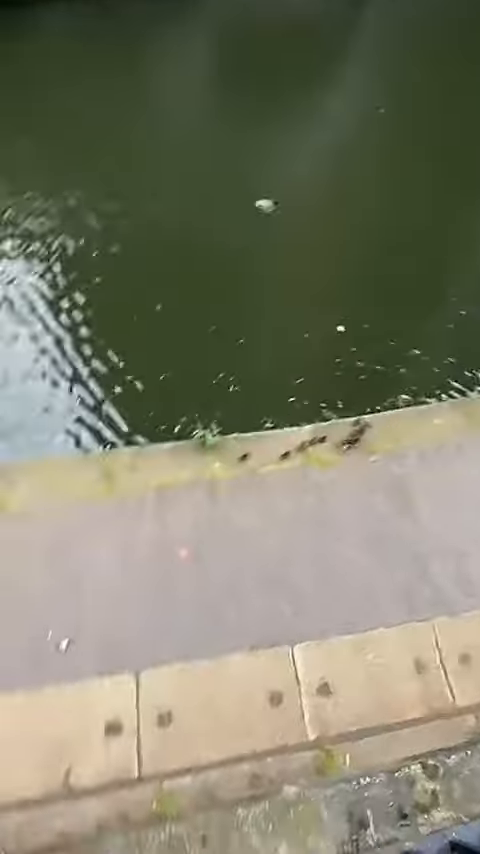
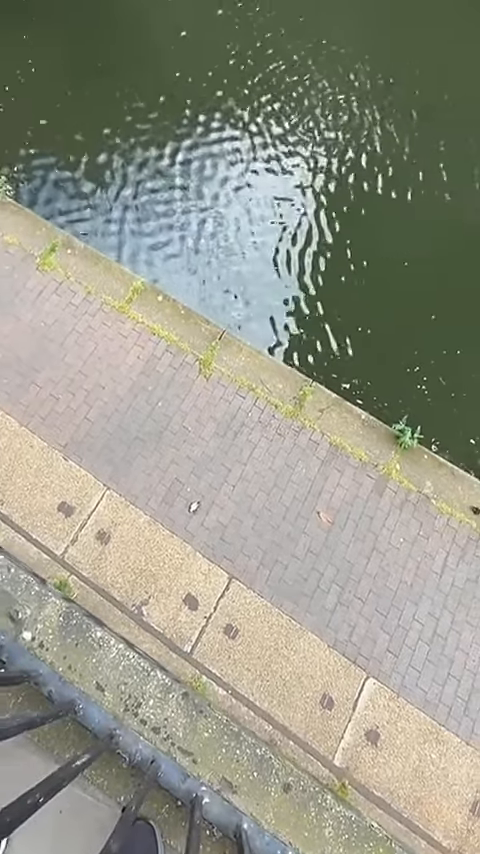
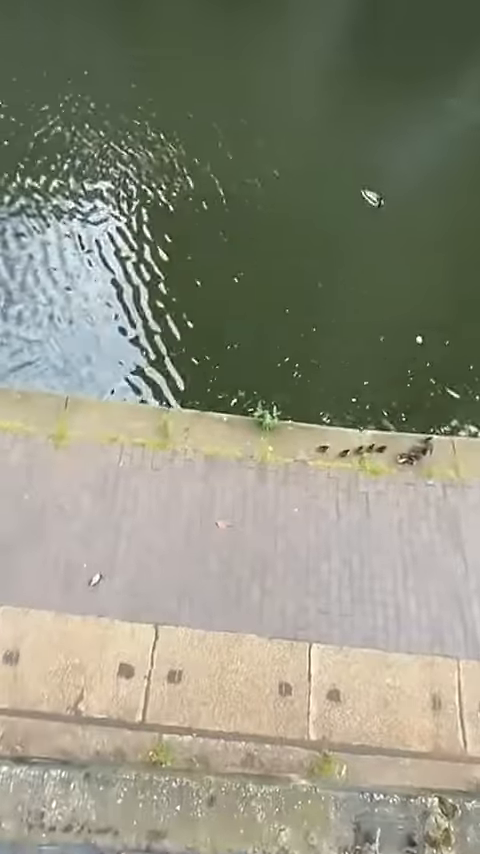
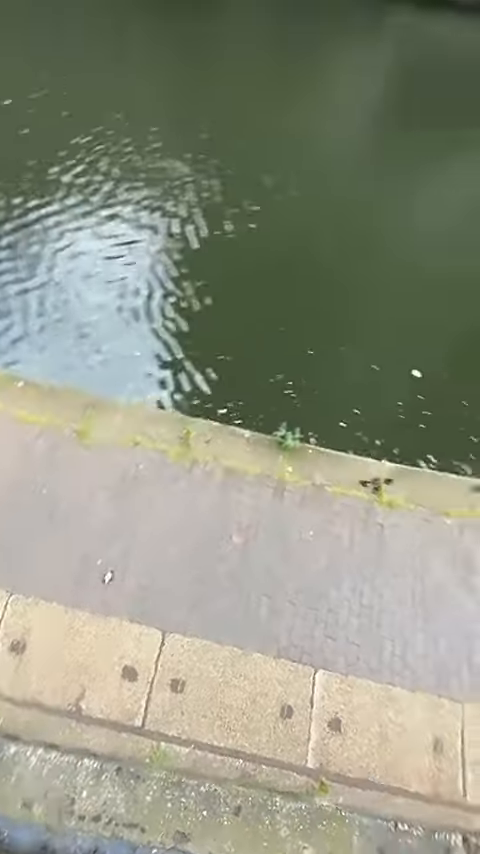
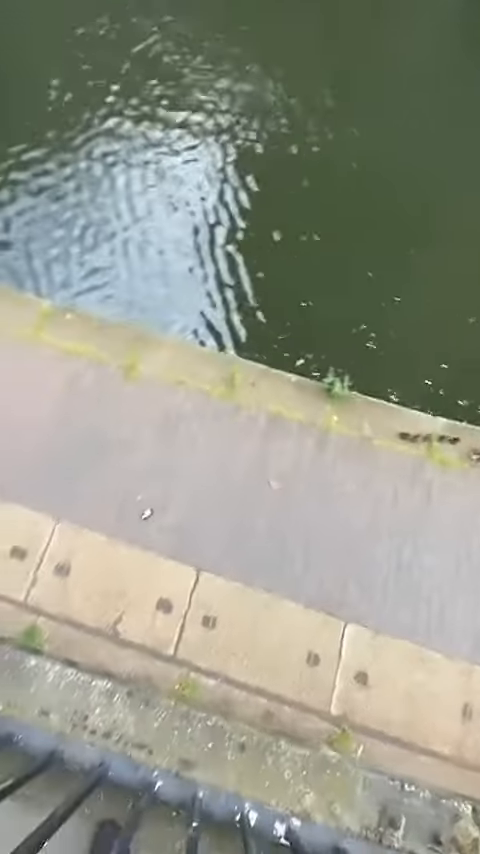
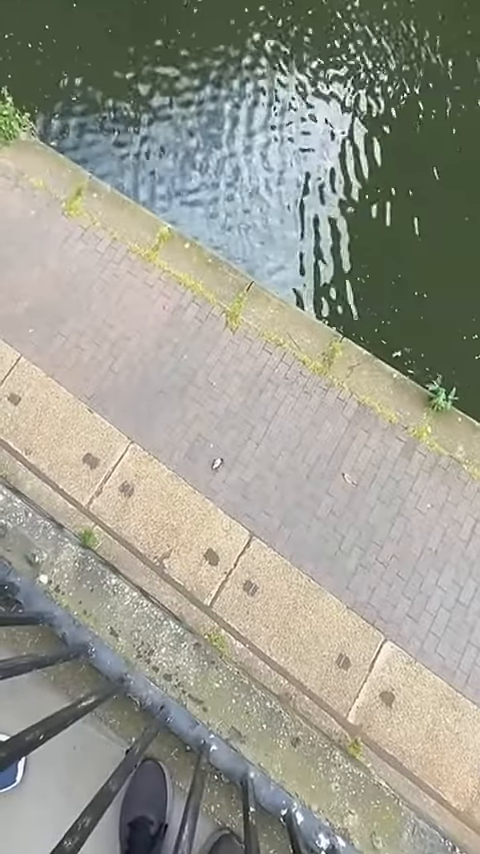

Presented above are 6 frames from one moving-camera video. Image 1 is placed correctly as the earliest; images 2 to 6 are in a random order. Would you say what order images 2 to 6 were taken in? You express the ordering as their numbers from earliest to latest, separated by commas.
3, 5, 6, 2, 4
